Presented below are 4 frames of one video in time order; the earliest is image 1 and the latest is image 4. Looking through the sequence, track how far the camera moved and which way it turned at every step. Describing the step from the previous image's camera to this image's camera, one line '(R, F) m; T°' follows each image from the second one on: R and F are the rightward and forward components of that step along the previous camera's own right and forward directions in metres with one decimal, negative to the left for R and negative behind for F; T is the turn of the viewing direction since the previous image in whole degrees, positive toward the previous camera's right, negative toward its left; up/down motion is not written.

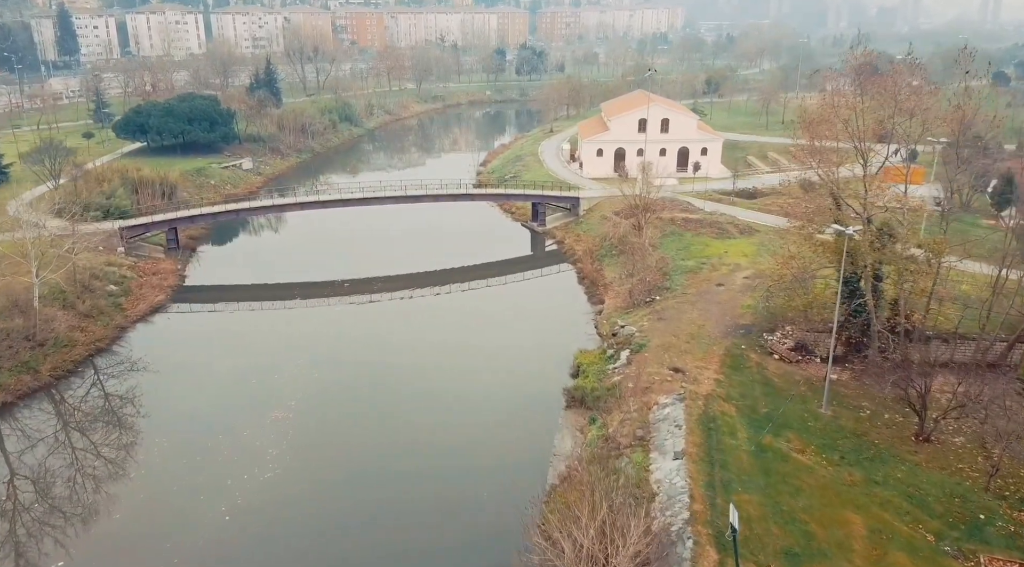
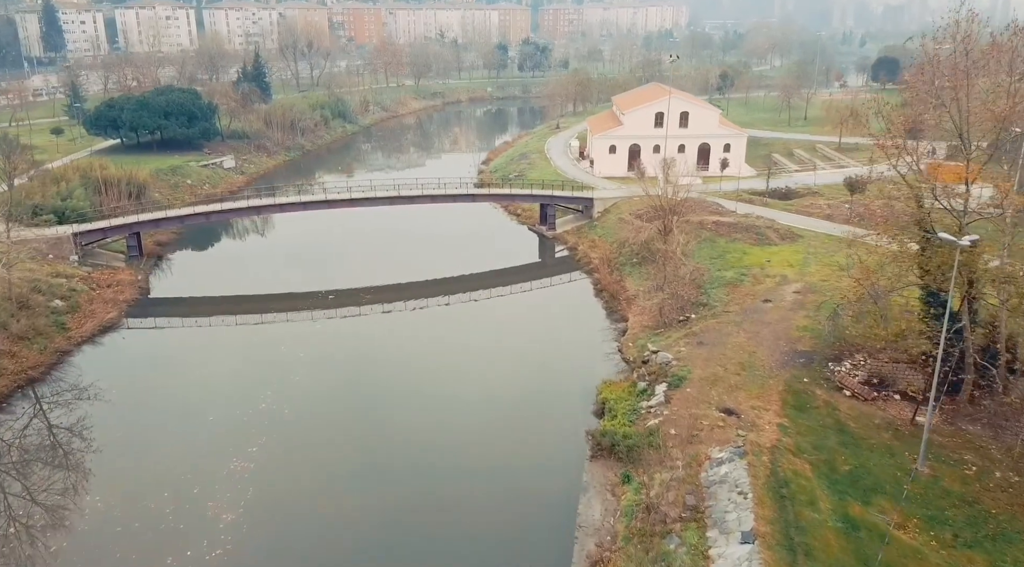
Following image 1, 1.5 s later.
(-0.3, +4.1) m; 0°
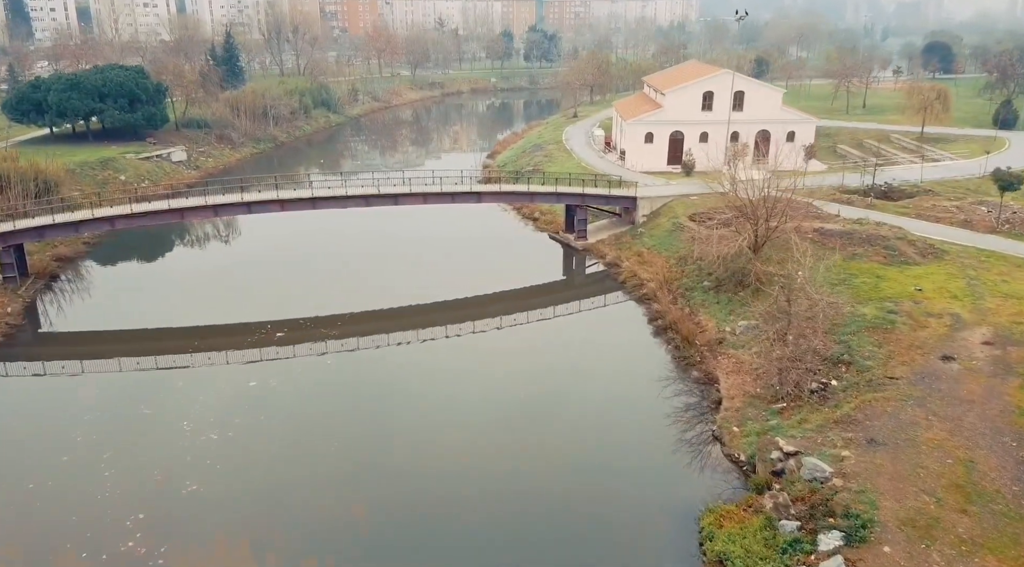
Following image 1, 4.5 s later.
(-0.6, +8.3) m; 0°
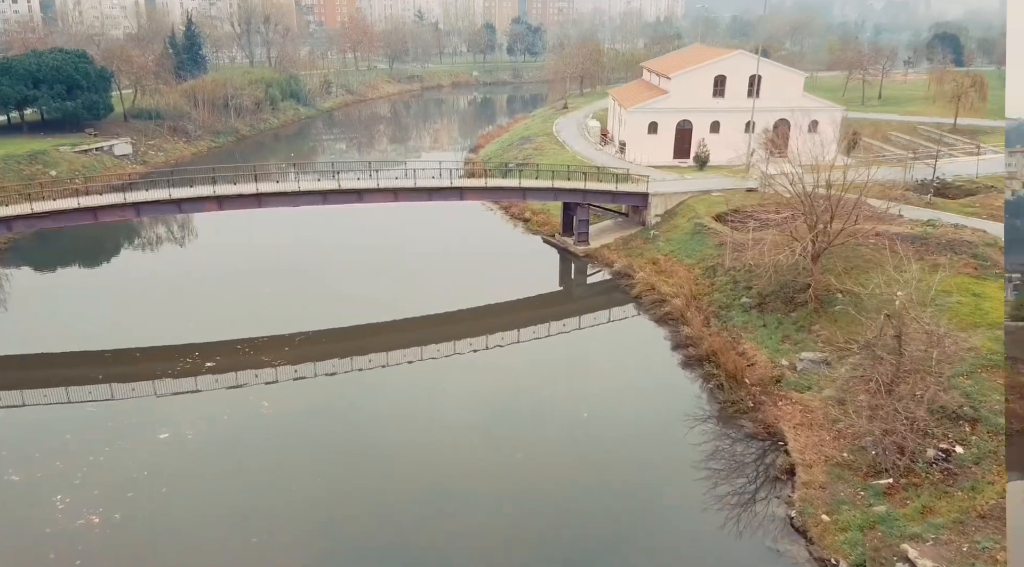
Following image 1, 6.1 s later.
(-0.1, +4.1) m; +1°
